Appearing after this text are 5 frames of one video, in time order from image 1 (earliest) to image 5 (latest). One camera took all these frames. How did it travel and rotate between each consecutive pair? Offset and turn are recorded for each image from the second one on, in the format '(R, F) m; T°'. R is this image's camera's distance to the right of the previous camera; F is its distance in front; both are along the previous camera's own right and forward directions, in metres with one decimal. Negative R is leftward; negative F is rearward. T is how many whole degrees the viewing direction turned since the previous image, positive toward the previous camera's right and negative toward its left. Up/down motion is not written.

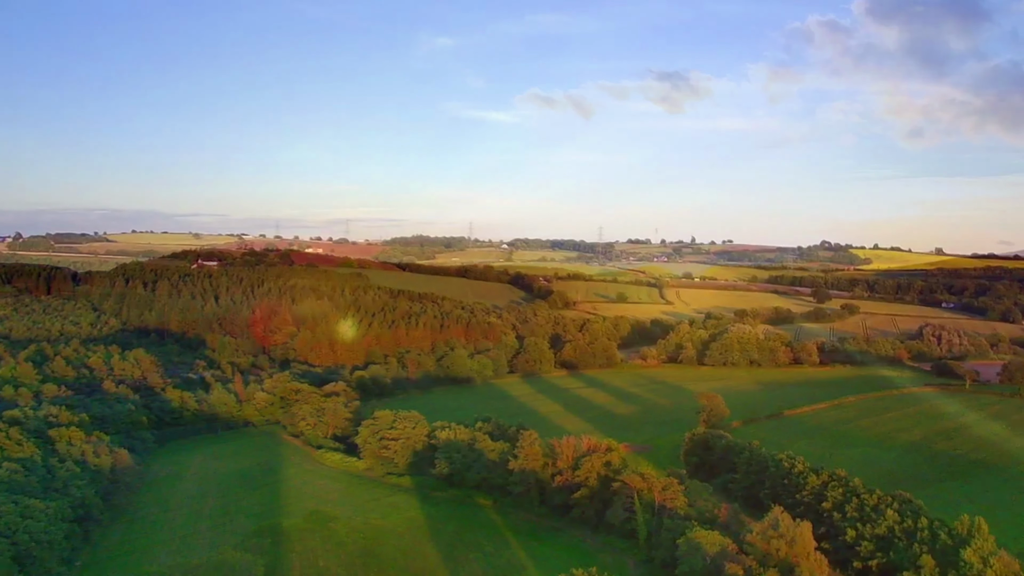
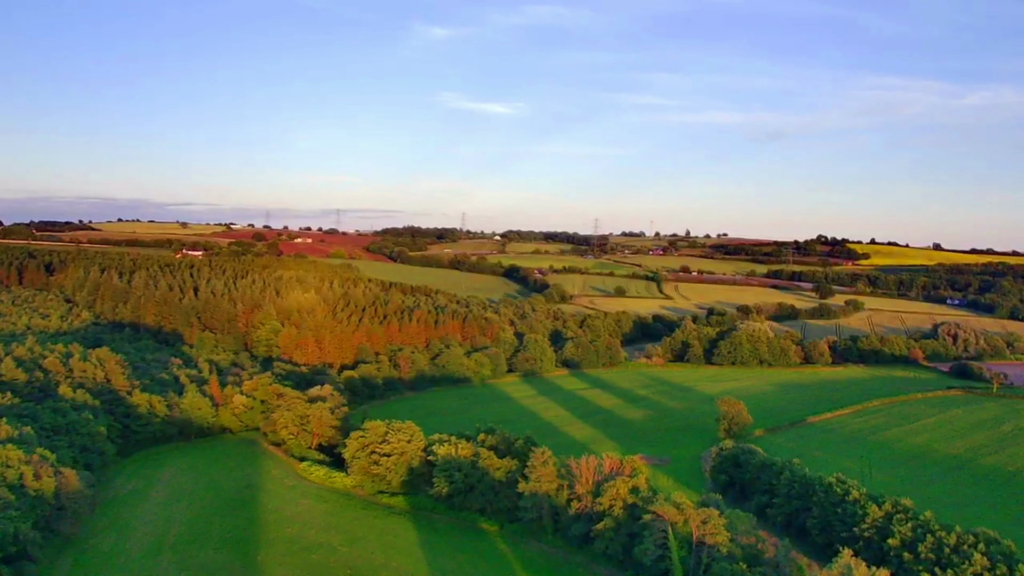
(-0.8, +4.1) m; +1°
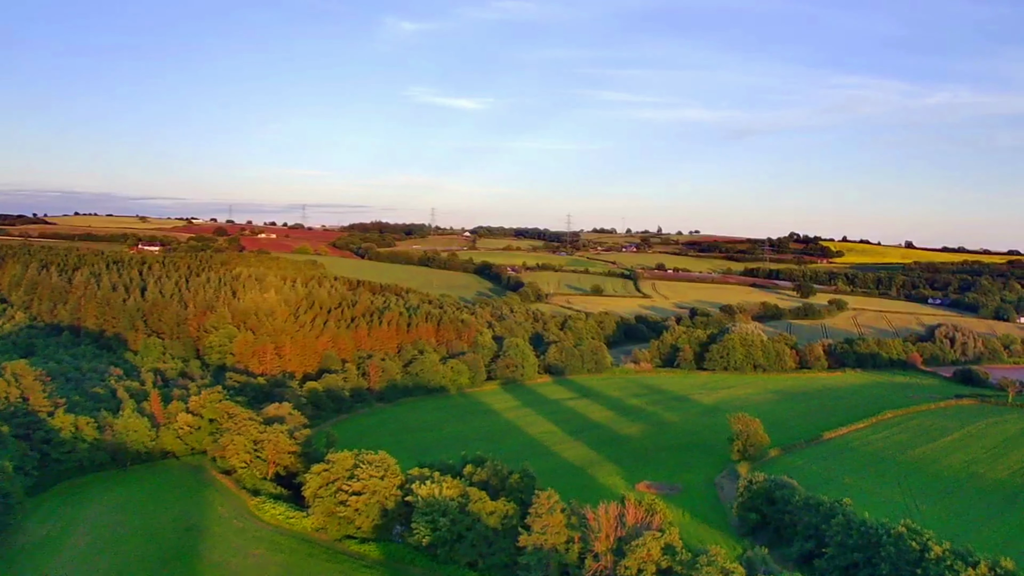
(-1.0, +5.3) m; +3°
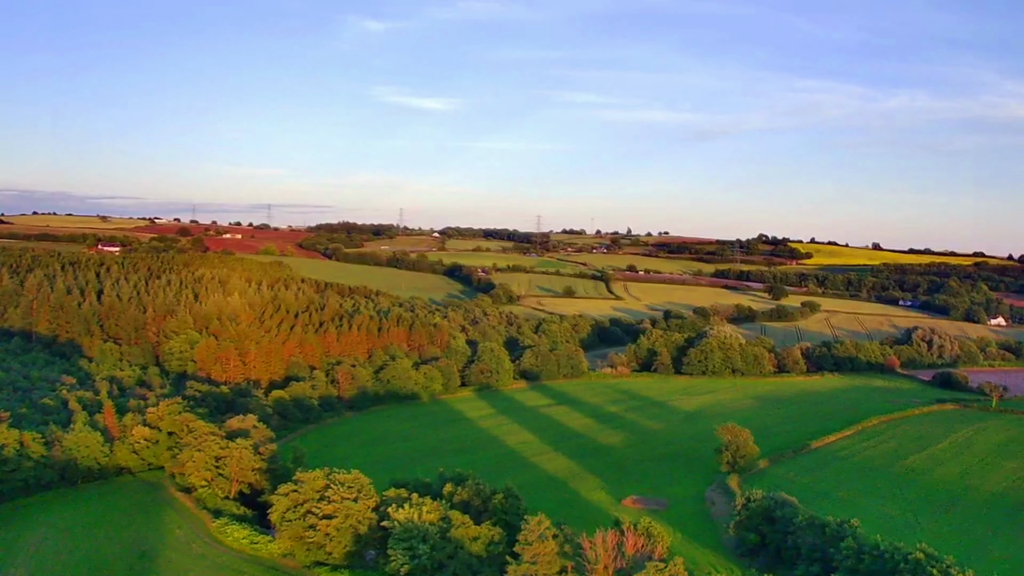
(-0.6, +2.0) m; +3°
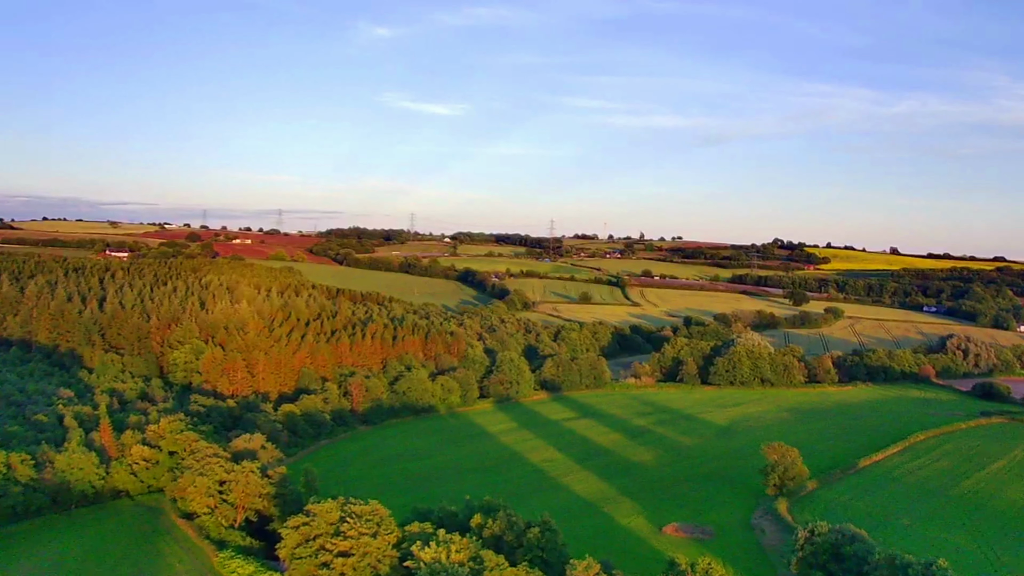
(-0.9, +2.6) m; -1°
